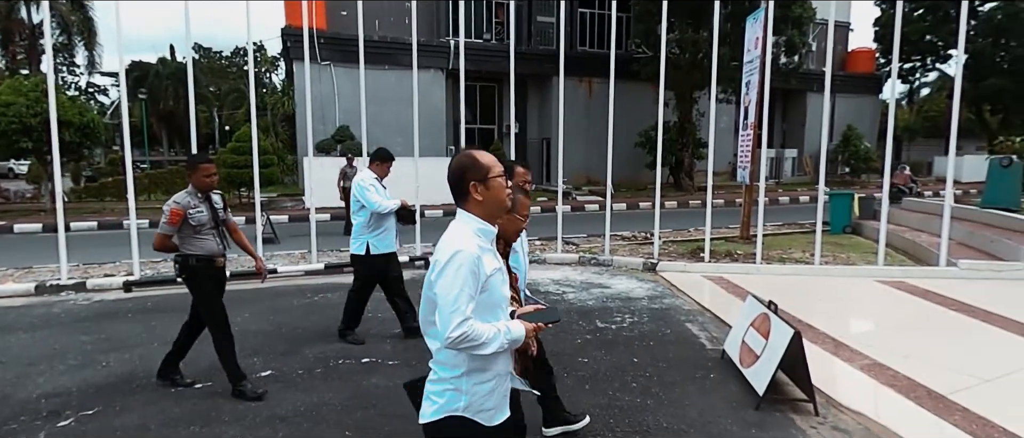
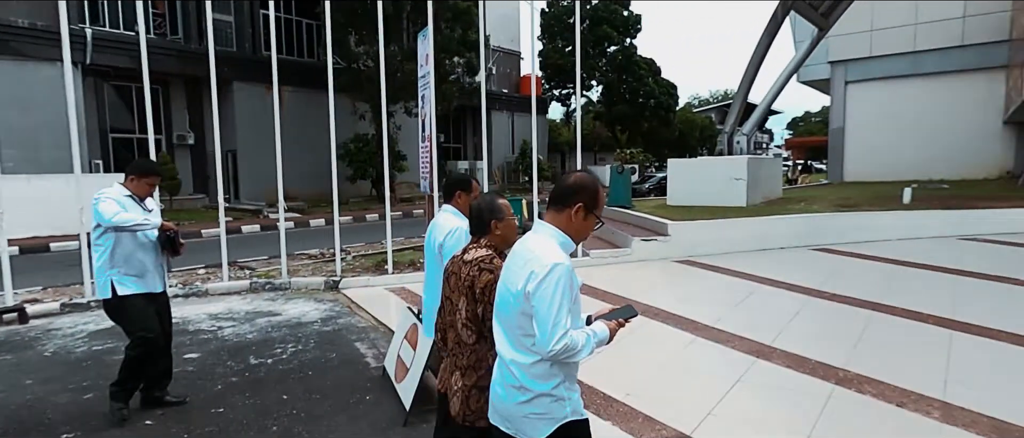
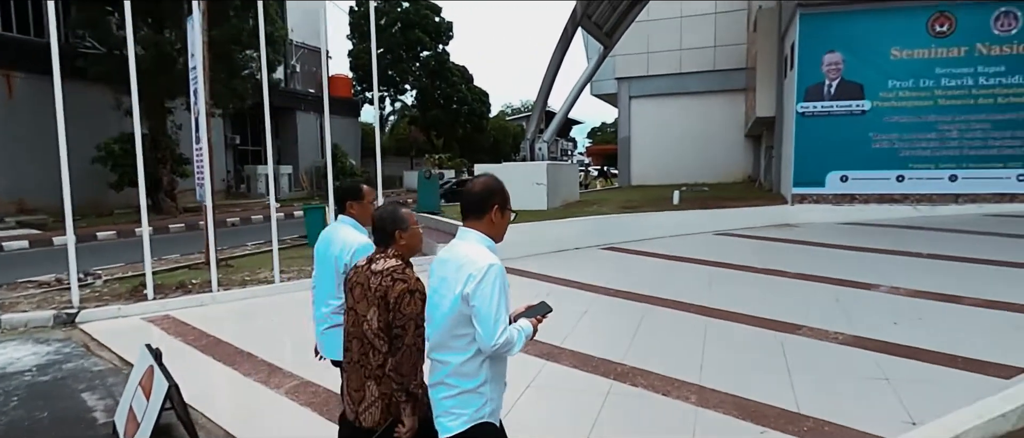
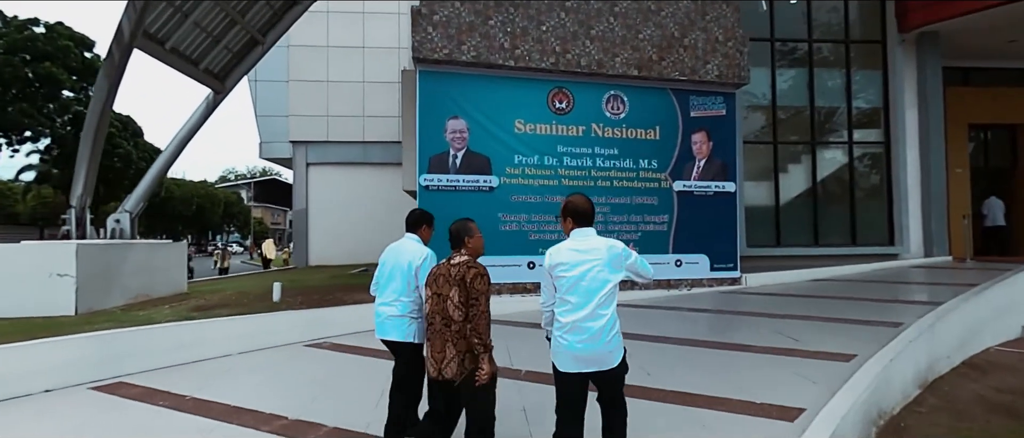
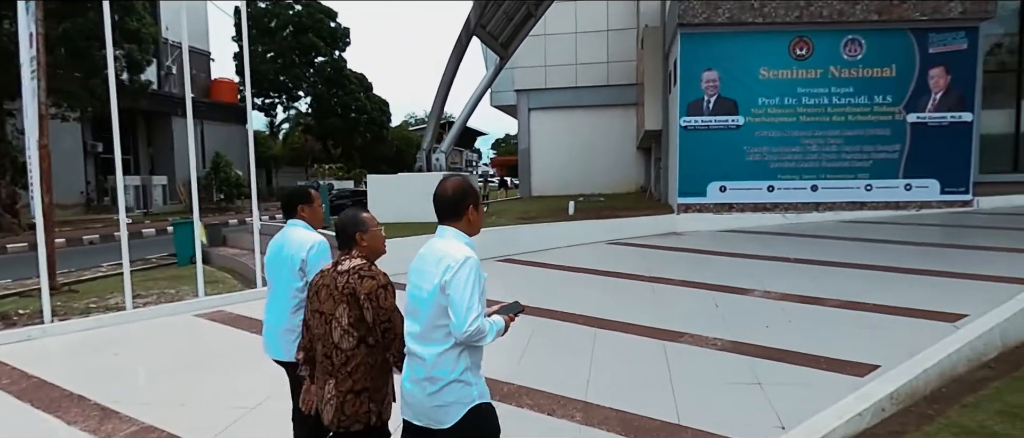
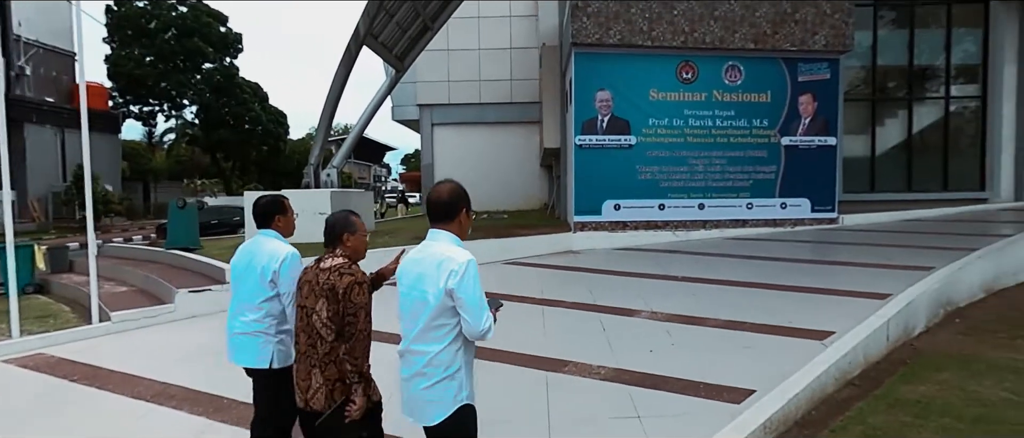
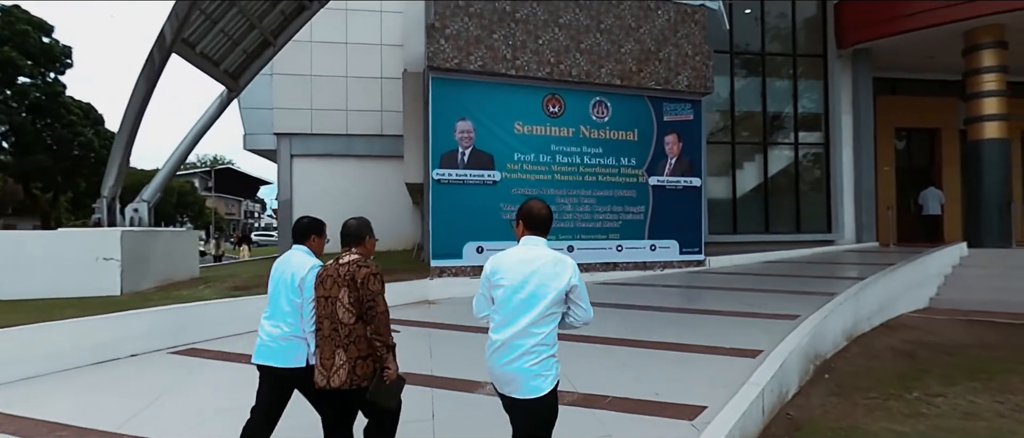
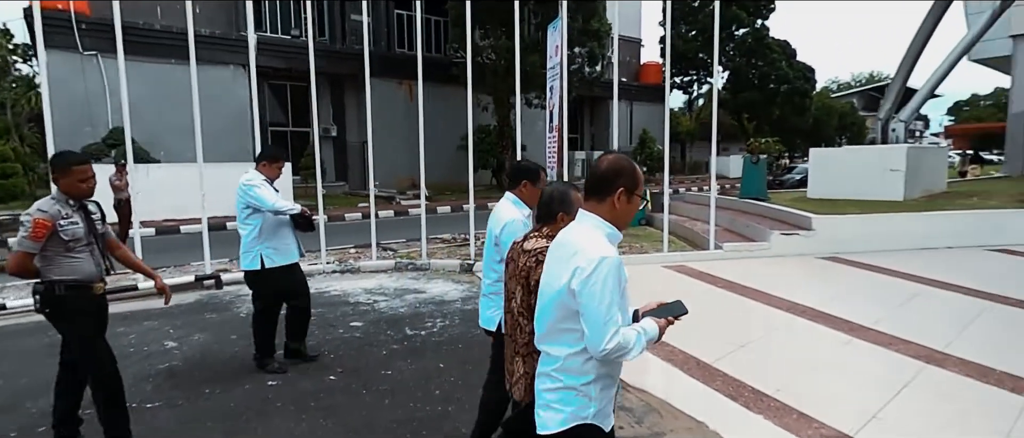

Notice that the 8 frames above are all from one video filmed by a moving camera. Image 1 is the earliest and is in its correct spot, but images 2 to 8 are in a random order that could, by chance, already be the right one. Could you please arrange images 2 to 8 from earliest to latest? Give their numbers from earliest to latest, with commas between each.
8, 2, 3, 5, 6, 7, 4
